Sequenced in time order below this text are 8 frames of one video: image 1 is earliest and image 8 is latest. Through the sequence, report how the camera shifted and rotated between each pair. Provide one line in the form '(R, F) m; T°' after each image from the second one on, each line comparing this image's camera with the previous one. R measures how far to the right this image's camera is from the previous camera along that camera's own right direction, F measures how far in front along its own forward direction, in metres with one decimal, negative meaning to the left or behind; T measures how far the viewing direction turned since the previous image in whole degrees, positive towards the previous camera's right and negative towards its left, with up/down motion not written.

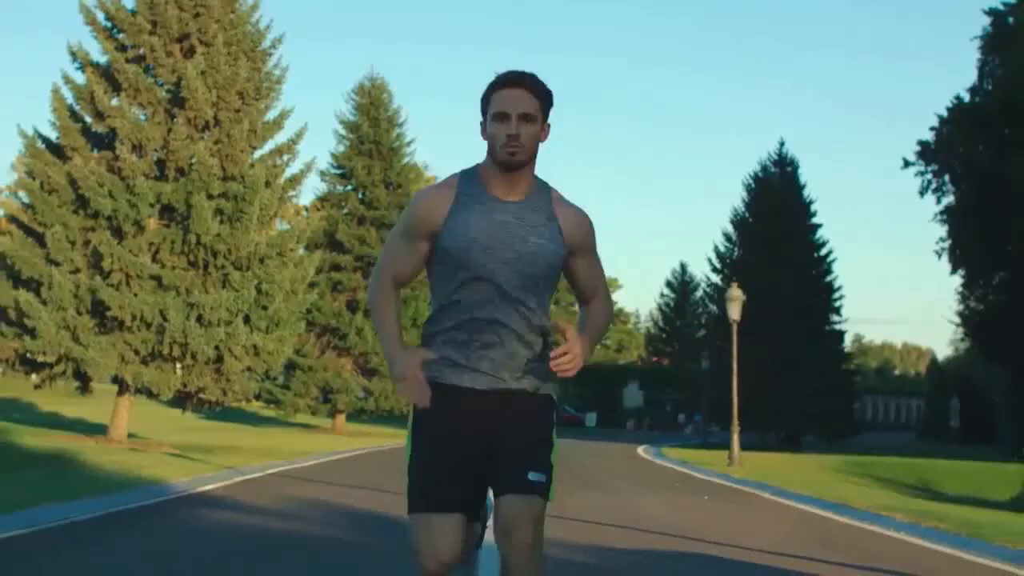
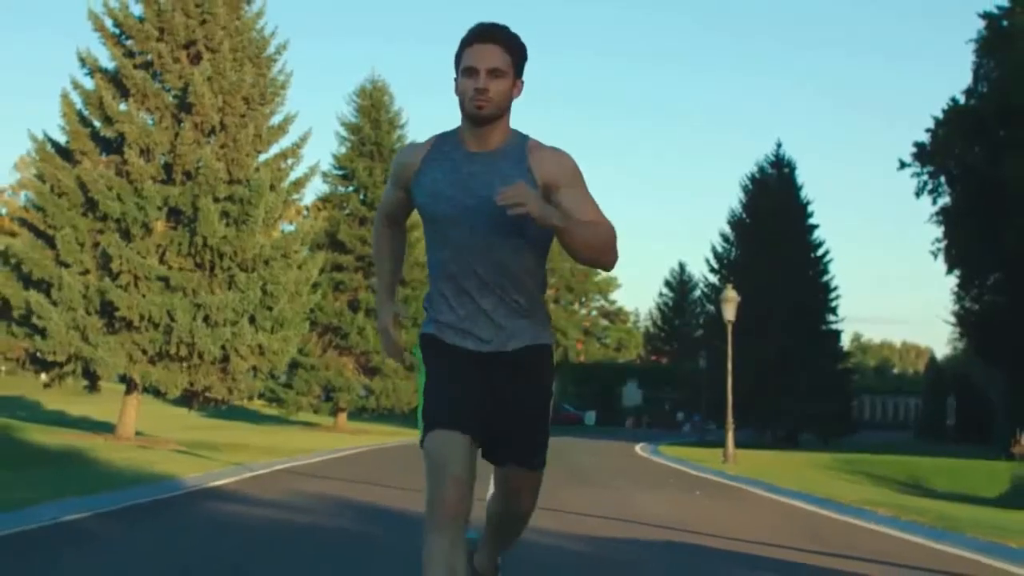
(0.0, -0.7) m; 0°
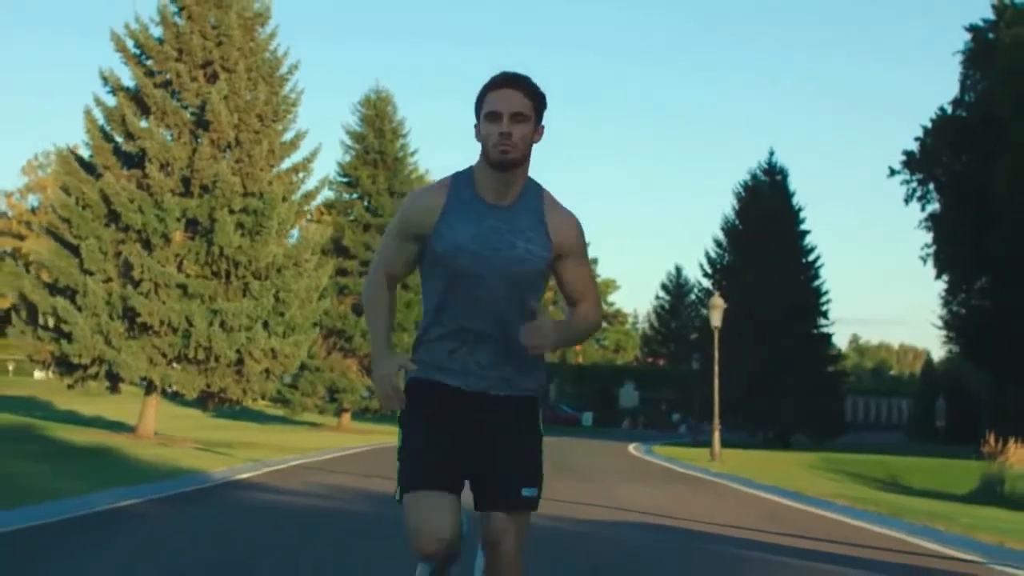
(0.0, -1.8) m; 0°
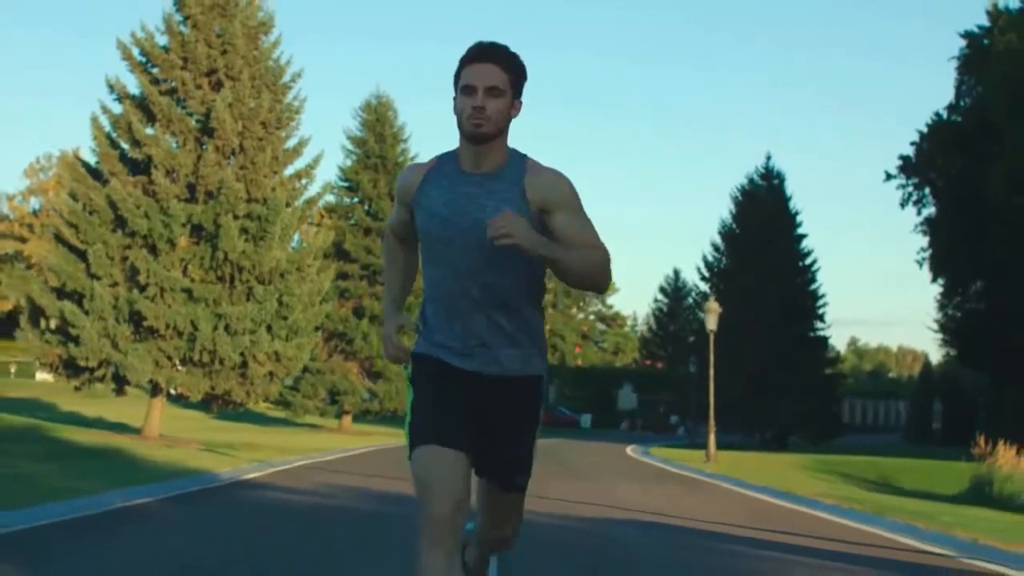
(0.0, -0.6) m; 0°
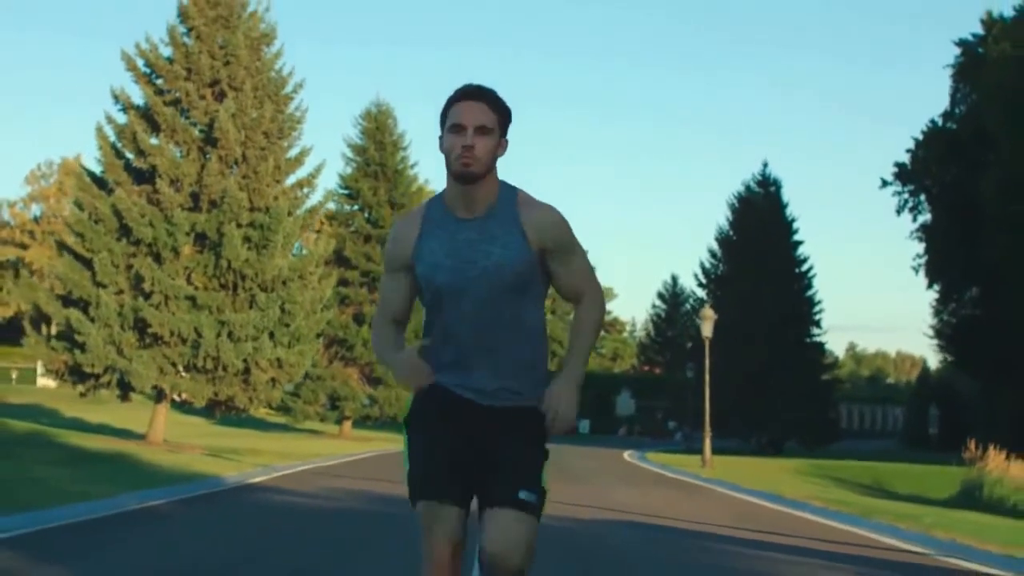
(0.0, -0.5) m; 0°
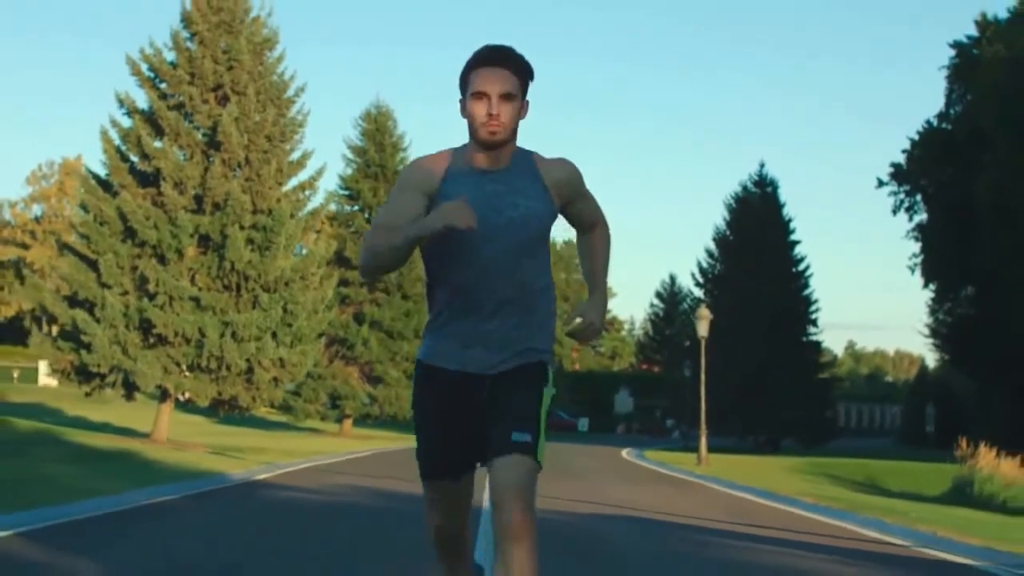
(0.0, -0.5) m; 0°
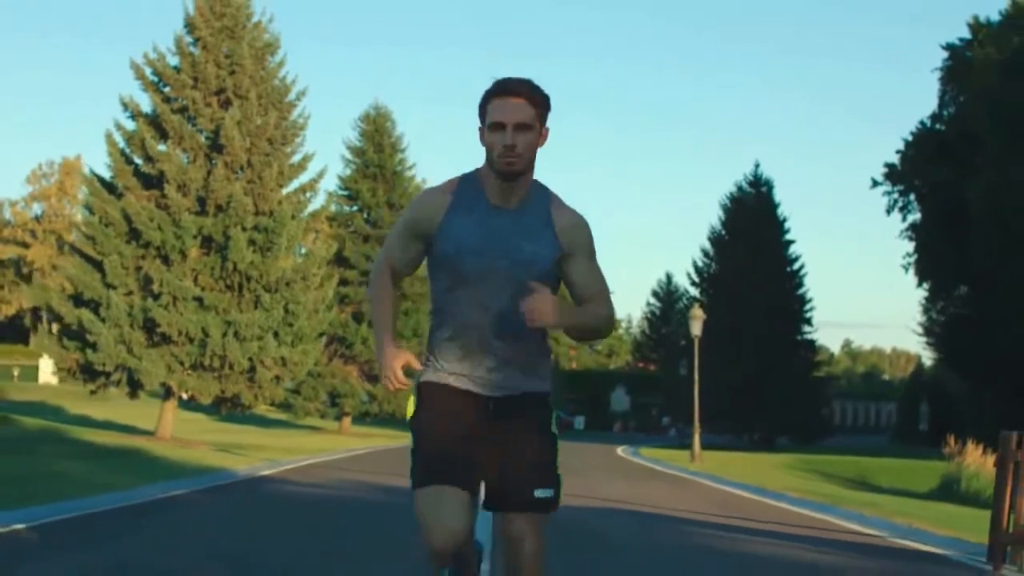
(0.0, -0.7) m; 0°
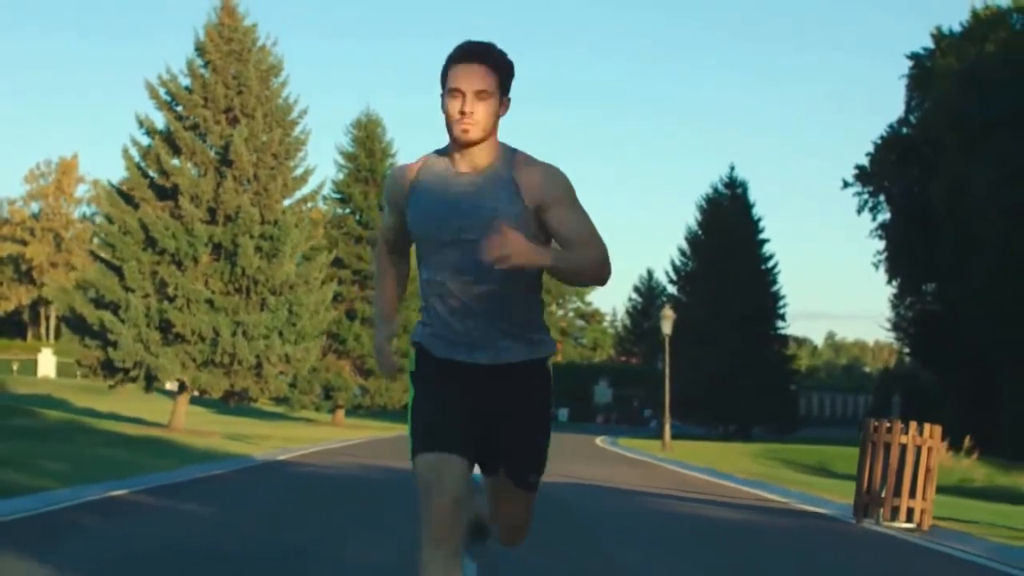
(0.0, -3.1) m; +1°
